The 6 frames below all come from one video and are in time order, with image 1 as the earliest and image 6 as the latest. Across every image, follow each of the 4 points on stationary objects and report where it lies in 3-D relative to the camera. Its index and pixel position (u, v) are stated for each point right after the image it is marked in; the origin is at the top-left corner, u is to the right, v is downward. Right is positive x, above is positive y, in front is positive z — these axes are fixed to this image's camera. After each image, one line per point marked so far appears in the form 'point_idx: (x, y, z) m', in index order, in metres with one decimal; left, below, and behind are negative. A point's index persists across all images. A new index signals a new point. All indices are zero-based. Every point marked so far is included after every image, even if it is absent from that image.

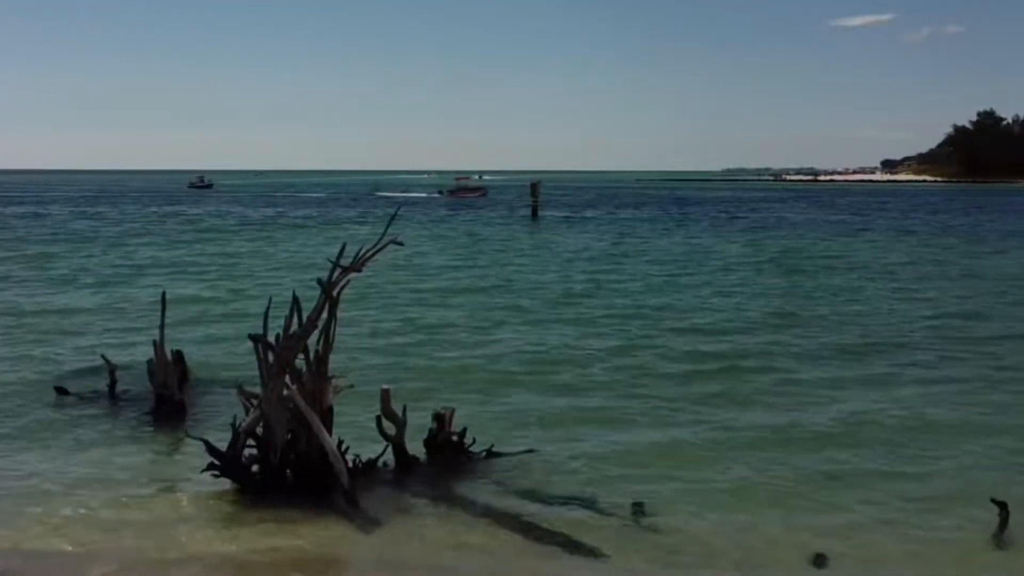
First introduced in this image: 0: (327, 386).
0: (-1.1, -0.6, +6.2) m
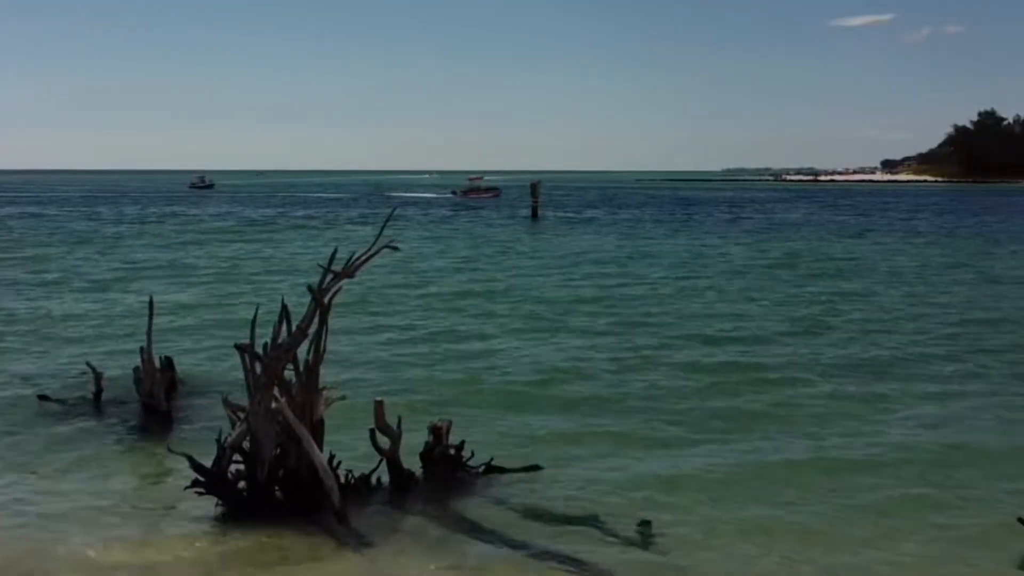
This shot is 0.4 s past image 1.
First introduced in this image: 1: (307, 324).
0: (-1.2, -0.7, +6.0) m
1: (-1.2, -0.2, +5.9) m
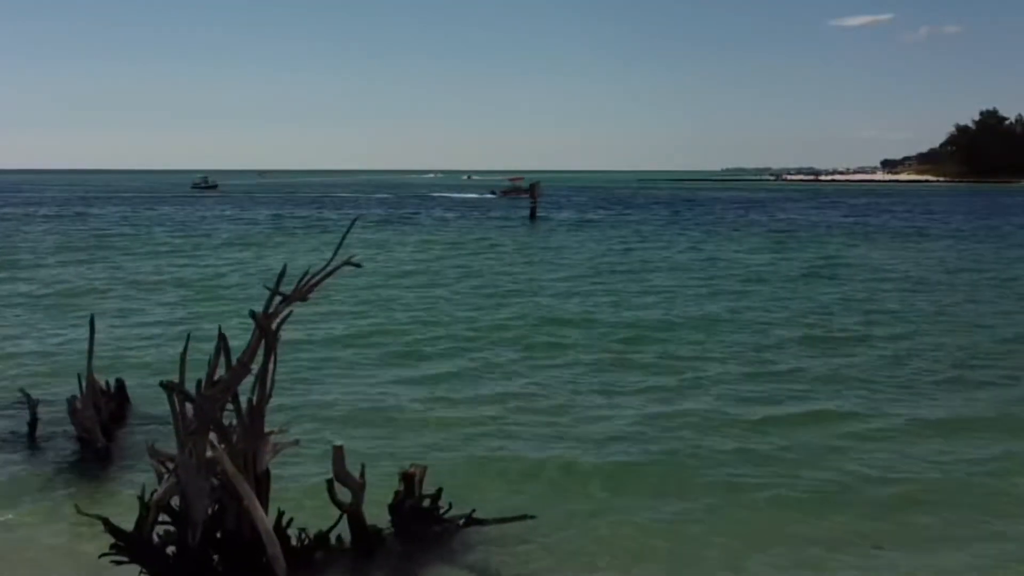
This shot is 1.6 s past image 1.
0: (-1.3, -0.8, +5.0) m
1: (-1.3, -0.3, +4.9) m
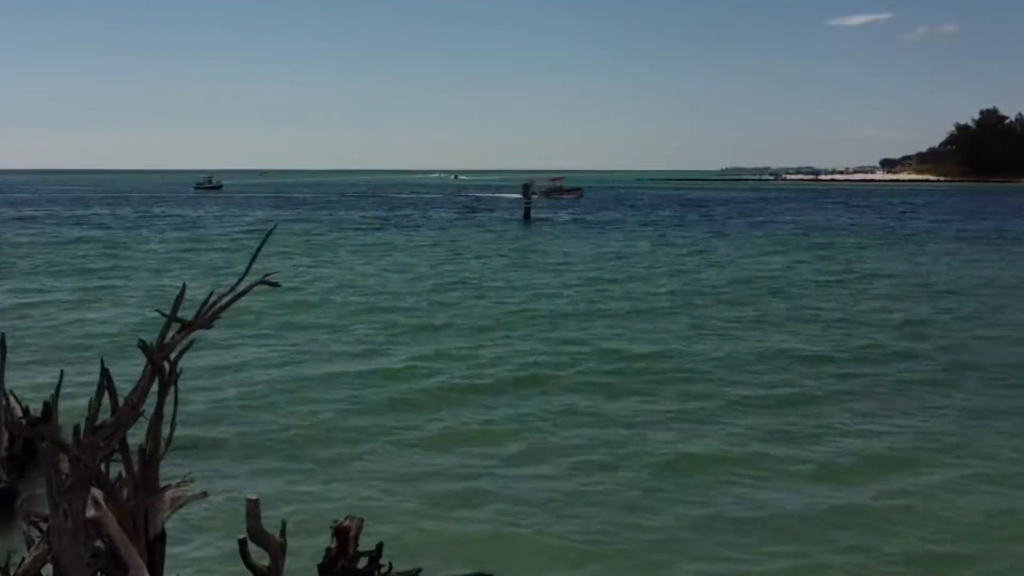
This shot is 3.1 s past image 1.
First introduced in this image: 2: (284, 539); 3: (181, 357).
0: (-1.5, -0.9, +4.2) m
1: (-1.5, -0.5, +4.1) m
2: (-1.0, -1.1, +4.5) m
3: (-1.4, -0.3, +4.3) m
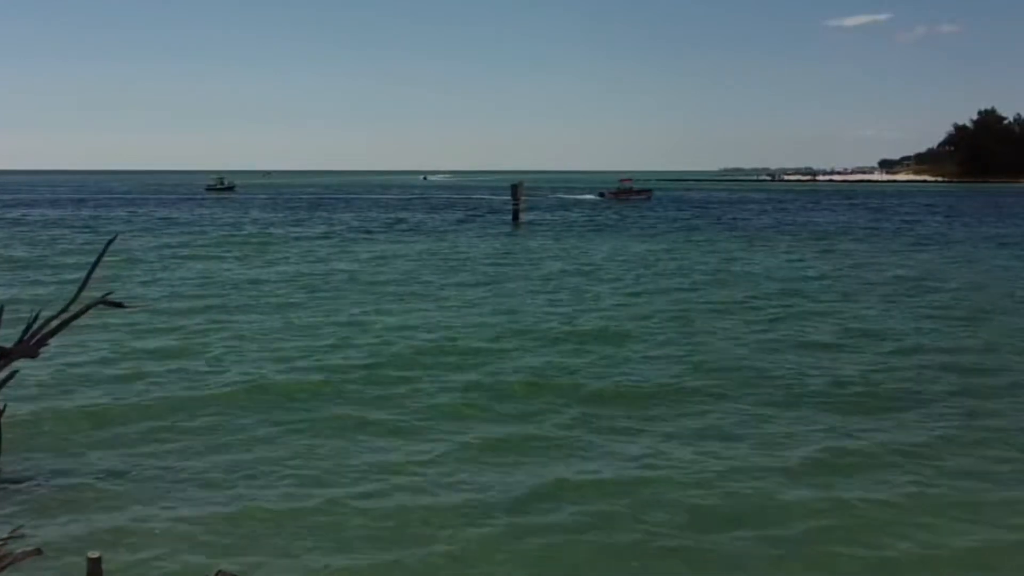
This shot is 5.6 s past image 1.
0: (-1.9, -1.0, +3.6) m
1: (-2.0, -0.5, +3.4) m
2: (-1.5, -1.2, +3.9) m
3: (-1.9, -0.4, +3.6) m
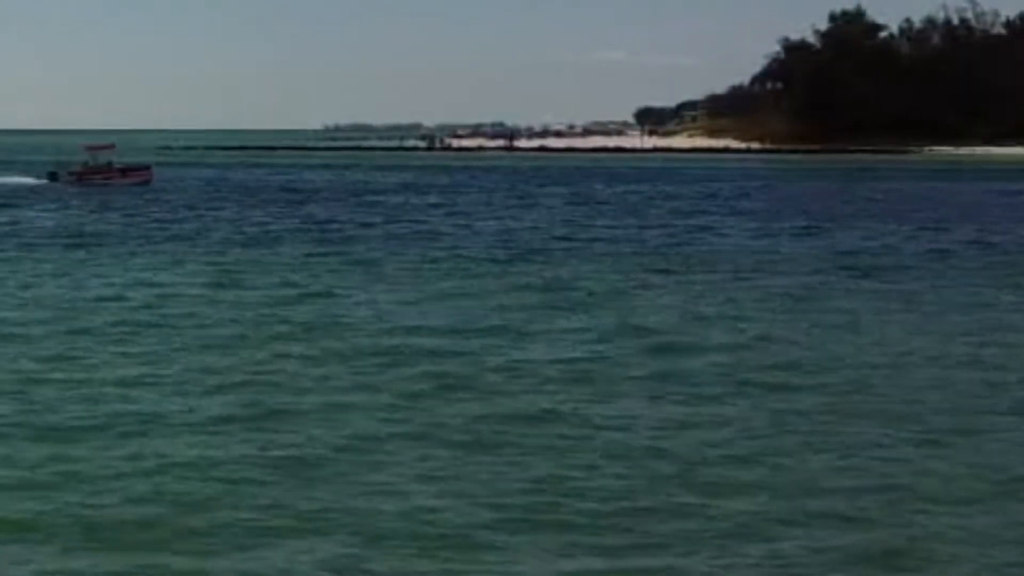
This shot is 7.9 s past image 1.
0: (-1.5, -0.9, +4.0) m
1: (-1.6, -0.5, +3.8) m
2: (-1.1, -1.2, +4.3) m
3: (-1.4, -0.3, +4.0) m
